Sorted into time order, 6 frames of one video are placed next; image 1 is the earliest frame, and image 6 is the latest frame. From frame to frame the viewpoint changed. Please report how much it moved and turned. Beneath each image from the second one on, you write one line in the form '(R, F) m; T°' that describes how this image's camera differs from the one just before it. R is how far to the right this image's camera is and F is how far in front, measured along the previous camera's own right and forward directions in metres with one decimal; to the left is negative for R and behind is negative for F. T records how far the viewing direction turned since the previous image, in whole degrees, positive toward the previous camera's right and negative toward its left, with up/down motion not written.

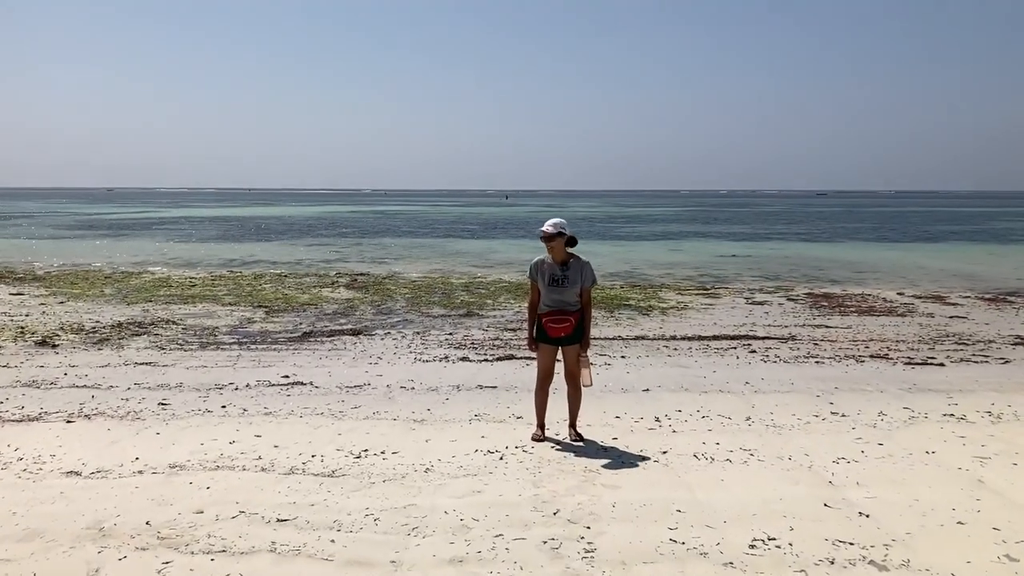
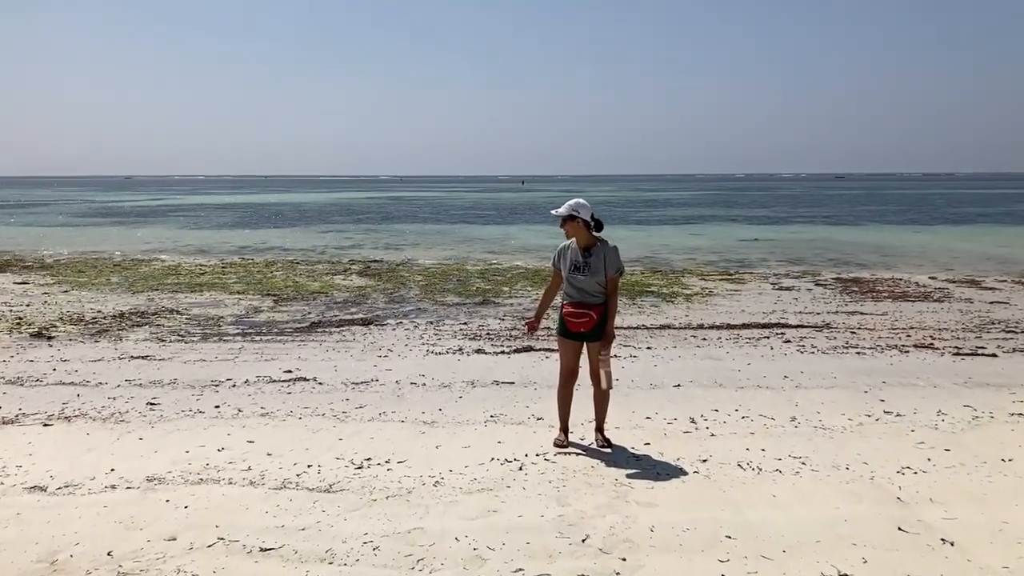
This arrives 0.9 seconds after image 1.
(0.0, +0.7) m; -1°
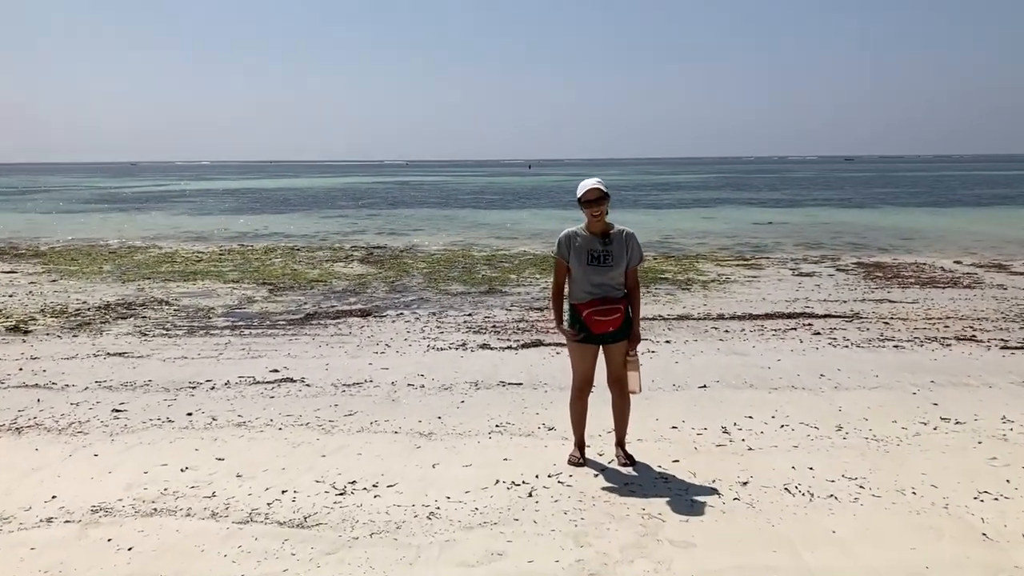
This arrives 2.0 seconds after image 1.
(0.0, +0.8) m; 0°
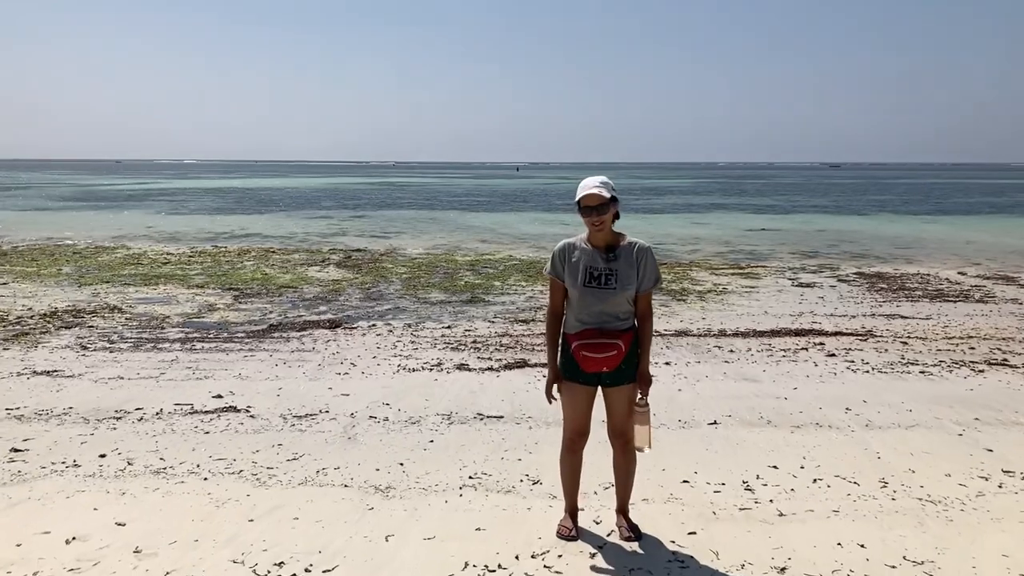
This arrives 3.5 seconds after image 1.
(0.0, +1.1) m; +1°
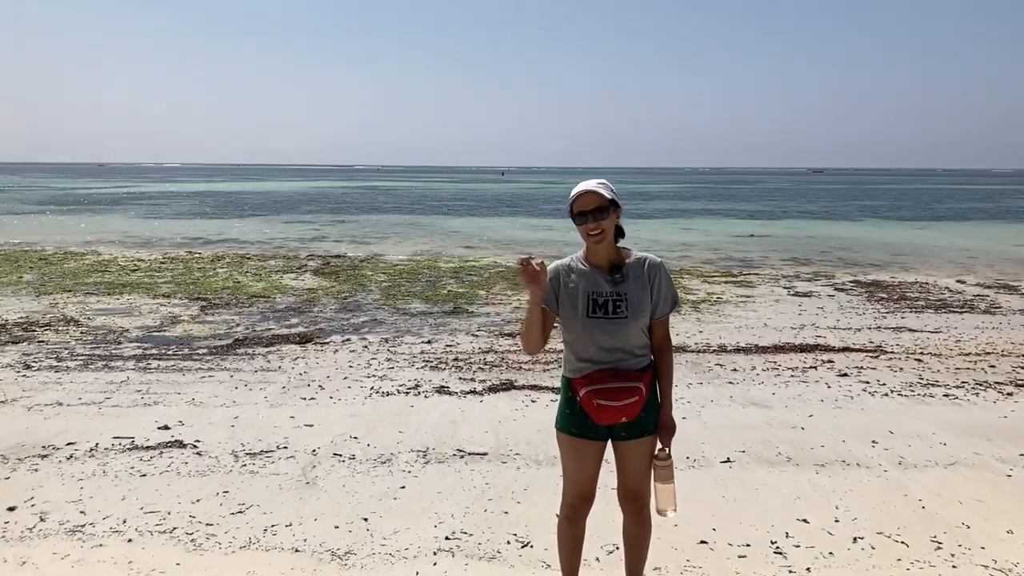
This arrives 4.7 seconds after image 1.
(0.0, +0.8) m; +1°
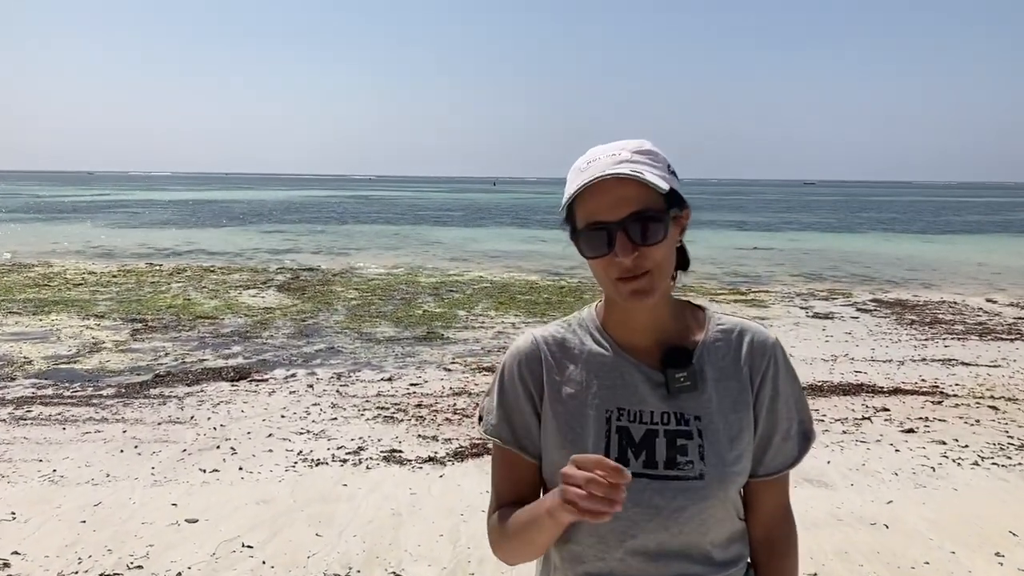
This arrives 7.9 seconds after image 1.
(+0.1, +1.9) m; 0°
